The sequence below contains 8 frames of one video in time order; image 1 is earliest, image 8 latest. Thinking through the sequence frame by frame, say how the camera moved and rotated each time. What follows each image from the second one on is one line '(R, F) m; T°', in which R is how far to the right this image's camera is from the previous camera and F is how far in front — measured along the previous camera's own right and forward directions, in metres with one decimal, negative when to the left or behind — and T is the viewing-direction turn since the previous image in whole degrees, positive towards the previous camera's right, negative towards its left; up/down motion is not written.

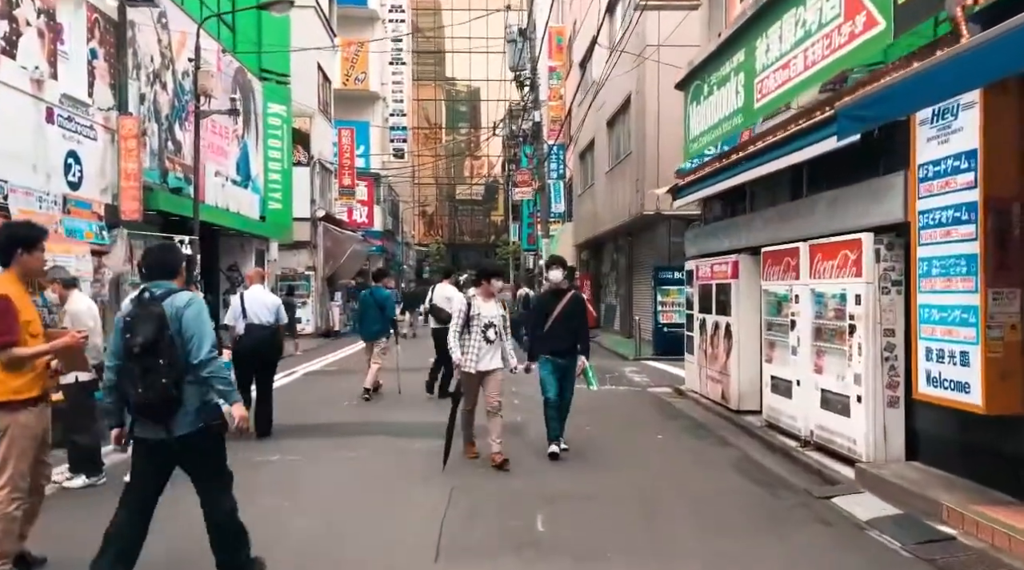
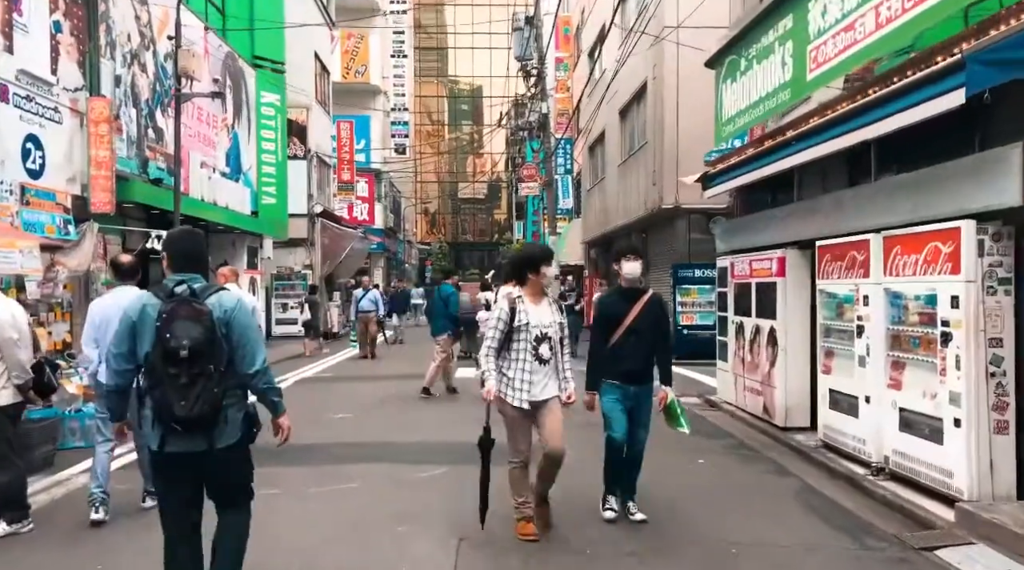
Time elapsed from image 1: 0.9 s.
(-0.1, +1.3) m; 0°
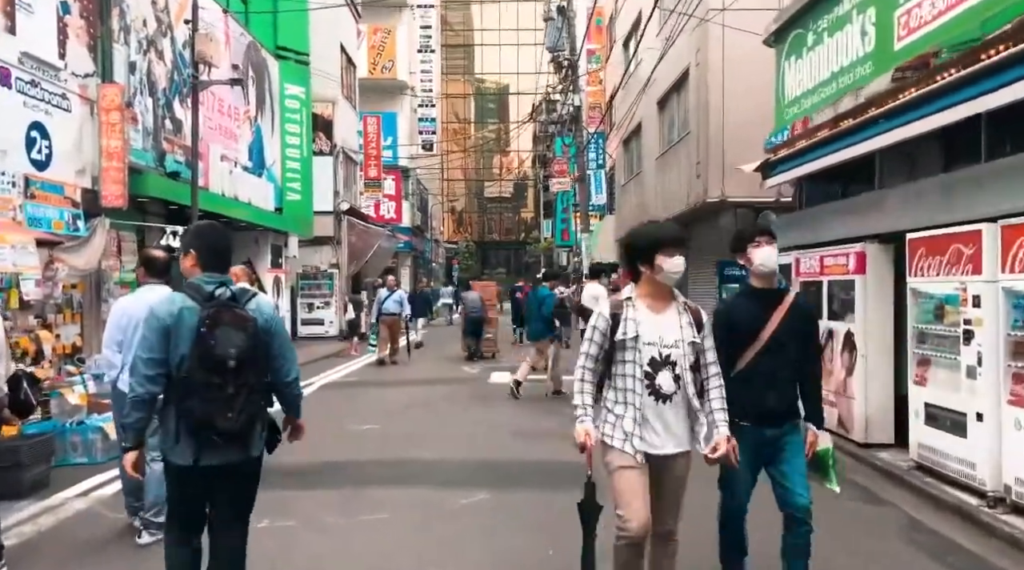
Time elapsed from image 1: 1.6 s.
(-0.2, +0.9) m; -2°
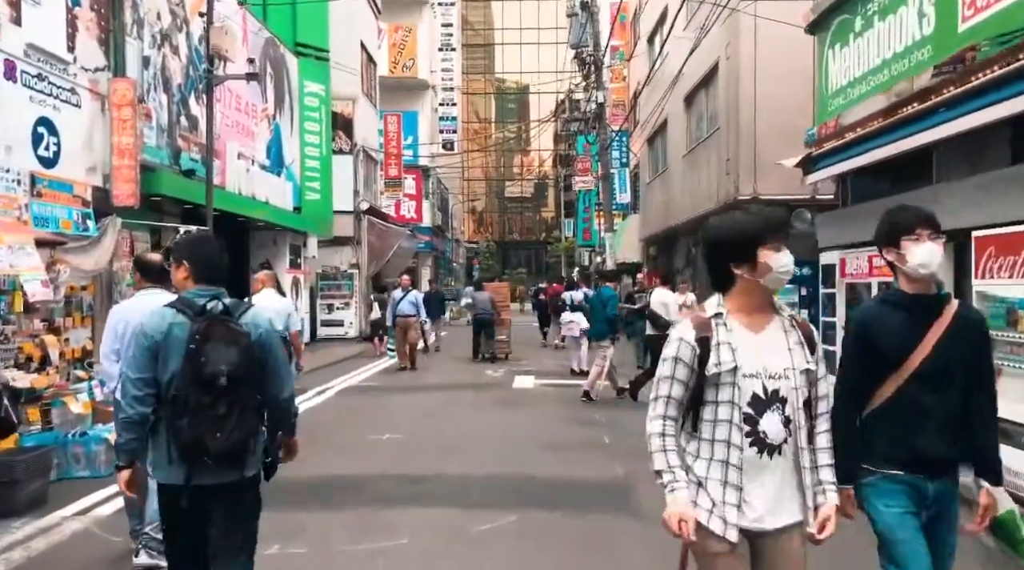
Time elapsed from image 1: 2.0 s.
(-0.1, +0.5) m; -1°
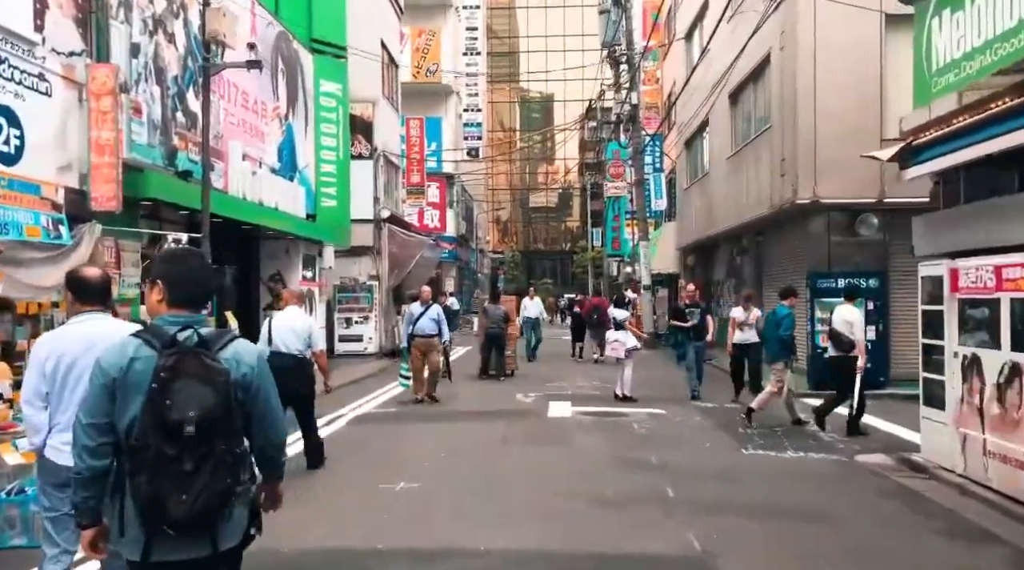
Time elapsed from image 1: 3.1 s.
(-0.1, +1.6) m; -2°
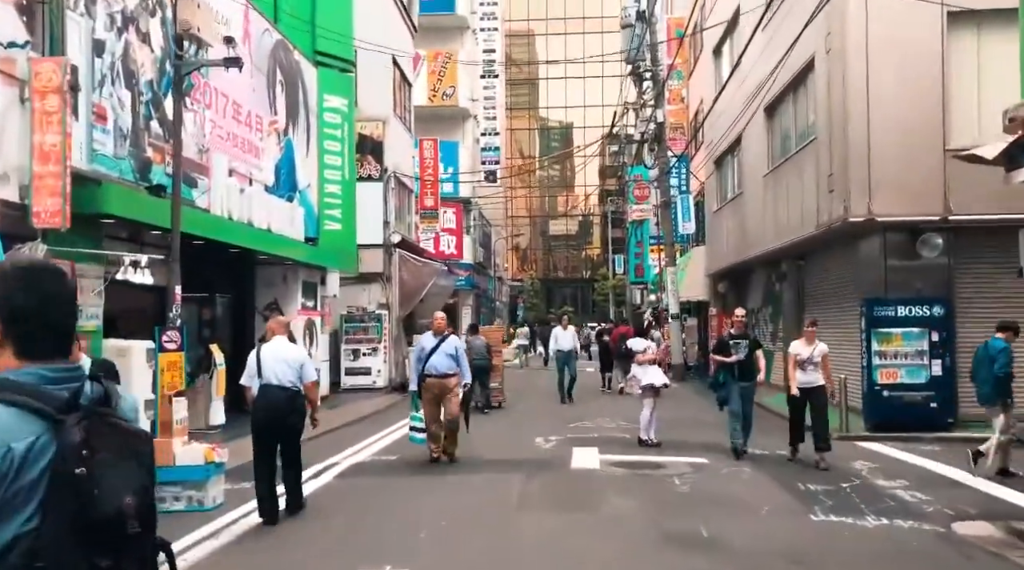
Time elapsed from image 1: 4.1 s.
(0.0, +1.6) m; -1°
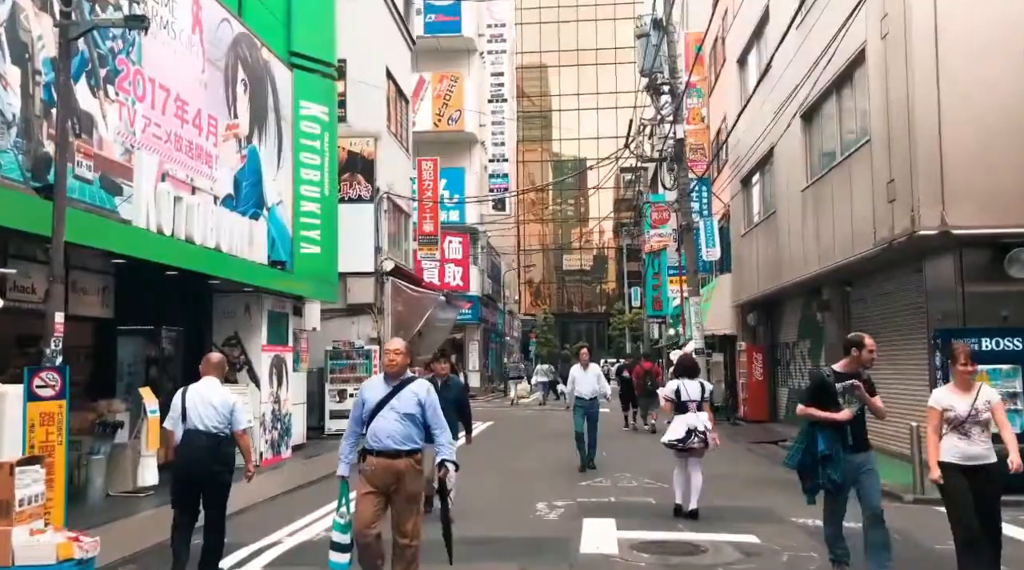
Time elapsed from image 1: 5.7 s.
(+0.2, +2.4) m; -1°
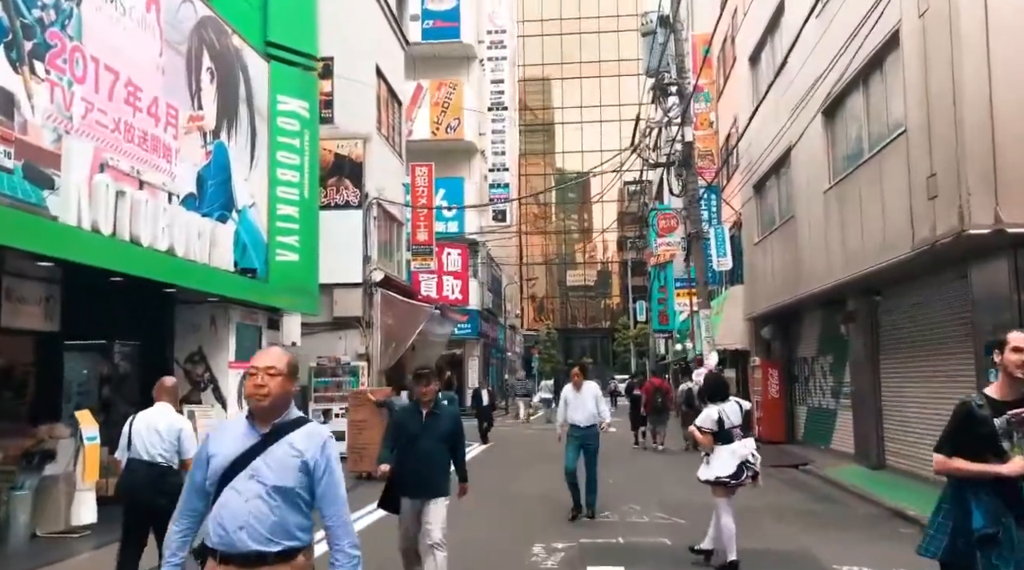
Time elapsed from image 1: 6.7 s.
(+0.1, +1.4) m; 0°
